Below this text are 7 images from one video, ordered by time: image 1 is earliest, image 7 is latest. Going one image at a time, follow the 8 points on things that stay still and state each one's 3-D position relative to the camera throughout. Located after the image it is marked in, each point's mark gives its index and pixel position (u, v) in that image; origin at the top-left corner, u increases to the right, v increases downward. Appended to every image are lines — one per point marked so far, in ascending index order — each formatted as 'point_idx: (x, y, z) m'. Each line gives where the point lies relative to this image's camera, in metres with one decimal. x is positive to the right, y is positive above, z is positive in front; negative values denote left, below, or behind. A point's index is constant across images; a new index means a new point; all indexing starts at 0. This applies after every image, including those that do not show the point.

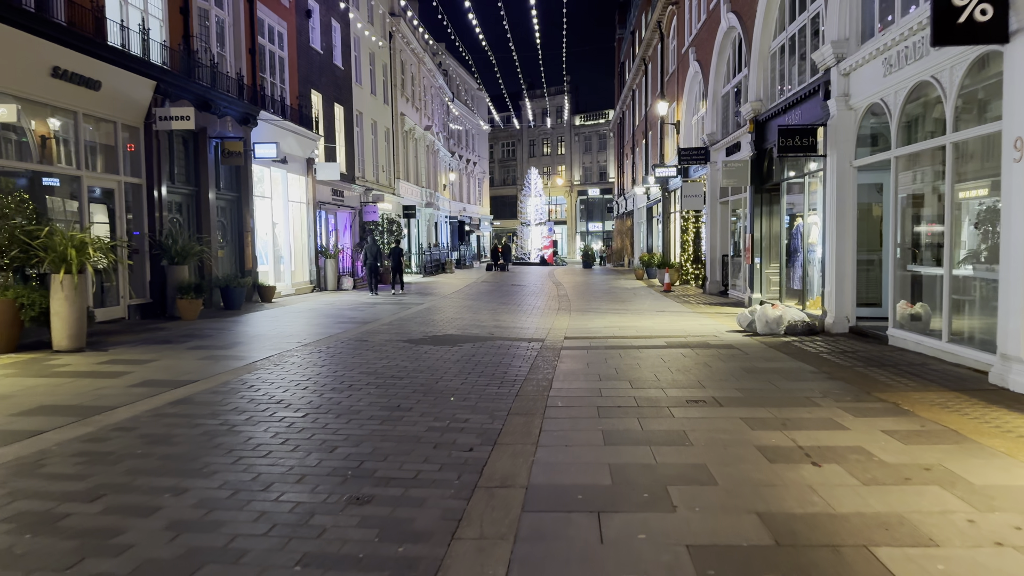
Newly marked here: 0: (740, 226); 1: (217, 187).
0: (+5.6, +1.5, +17.4) m
1: (-6.5, +2.2, +15.9) m
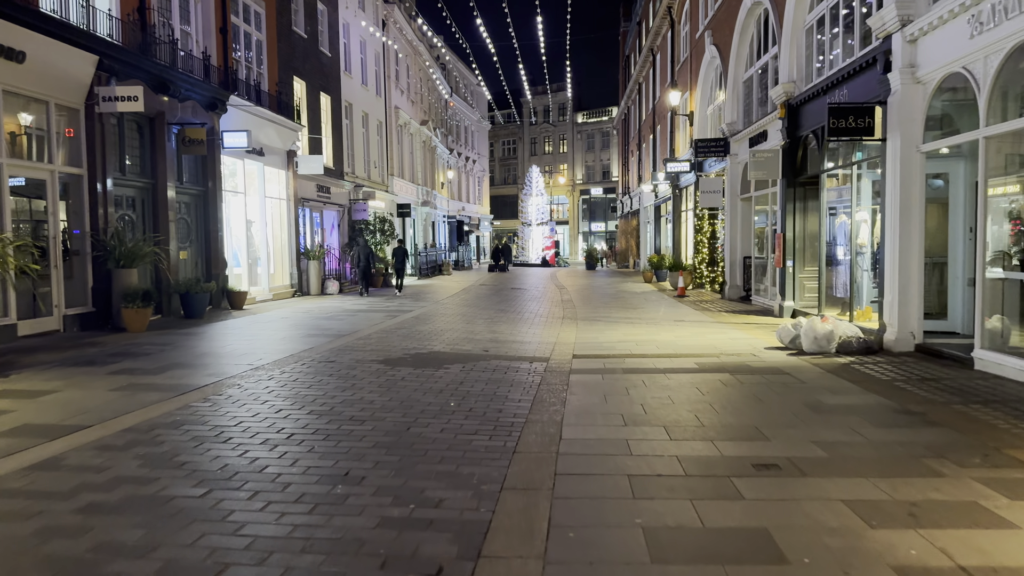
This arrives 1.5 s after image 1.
0: (+5.6, +1.4, +15.6) m
1: (-6.5, +2.1, +14.1) m
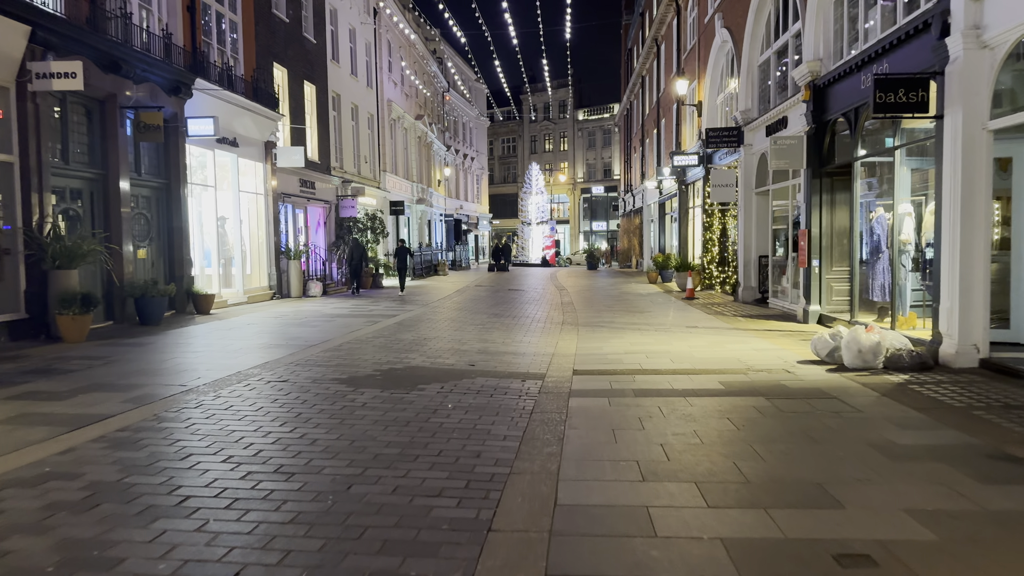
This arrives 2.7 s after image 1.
0: (+5.5, +1.3, +14.2) m
1: (-6.6, +2.0, +12.7) m
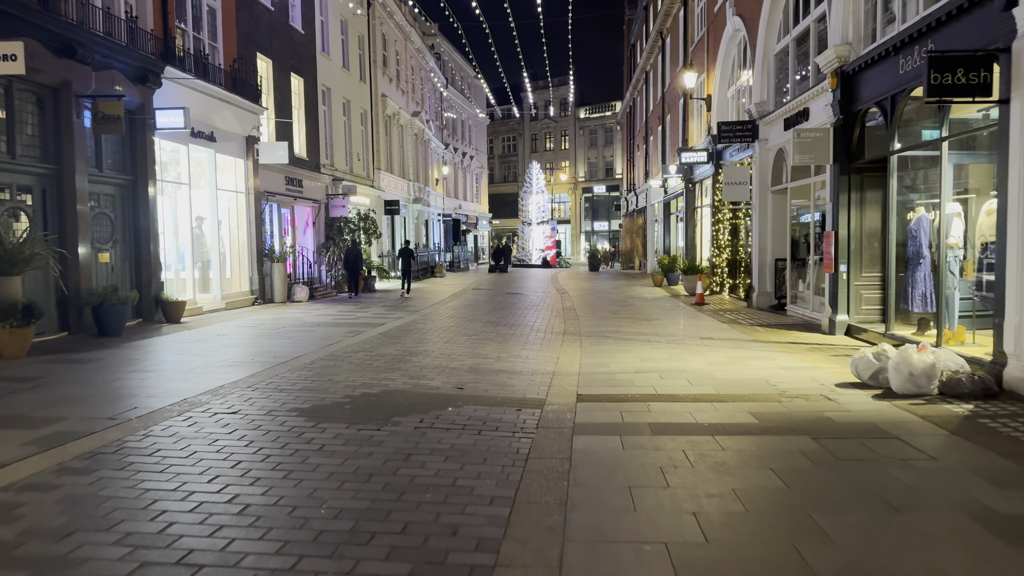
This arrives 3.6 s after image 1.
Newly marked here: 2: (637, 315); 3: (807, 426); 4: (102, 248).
0: (+5.4, +1.2, +13.0) m
1: (-6.7, +1.9, +11.6) m
2: (+2.6, -0.6, +15.1) m
3: (+2.3, -1.1, +5.7) m
4: (-6.7, +0.7, +11.8) m
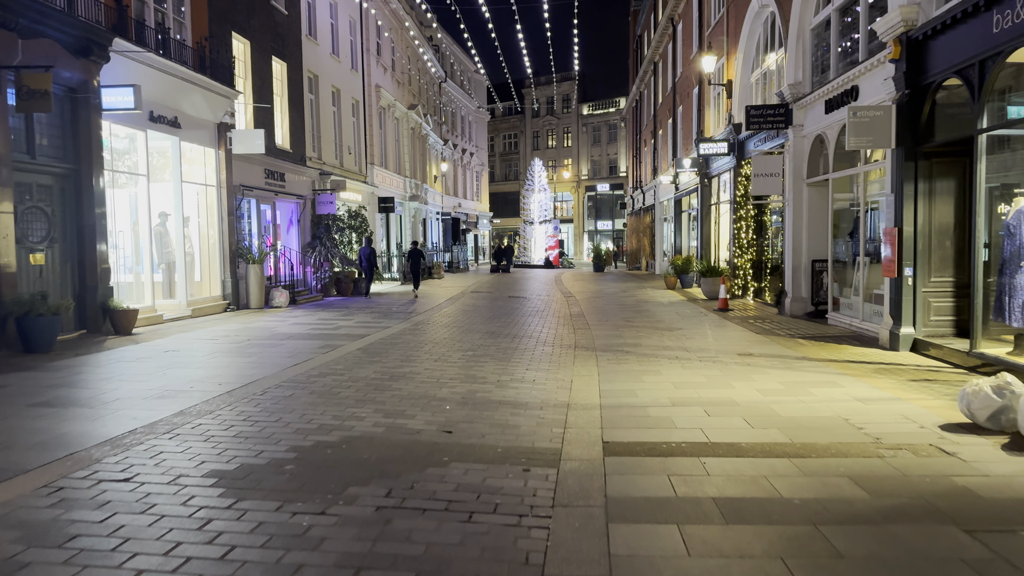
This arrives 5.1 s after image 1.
0: (+5.5, +1.1, +11.3) m
1: (-6.6, +1.8, +9.9) m
2: (+2.7, -0.7, +13.4) m
3: (+2.4, -1.2, +4.0) m
4: (-6.6, +0.6, +10.0) m
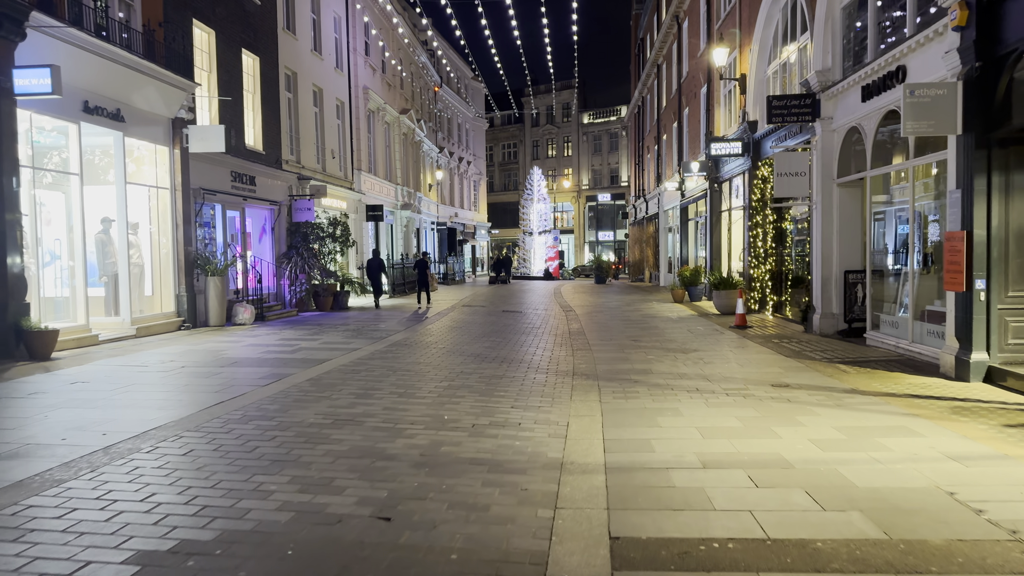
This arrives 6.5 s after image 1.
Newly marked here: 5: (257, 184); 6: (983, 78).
0: (+5.3, +0.9, +9.6) m
1: (-6.8, +1.6, +8.2) m
2: (+2.5, -0.9, +11.6) m
3: (+2.2, -1.3, +2.2) m
4: (-6.8, +0.4, +8.4) m
5: (-6.0, +2.4, +16.9) m
6: (+4.9, +2.2, +7.6) m
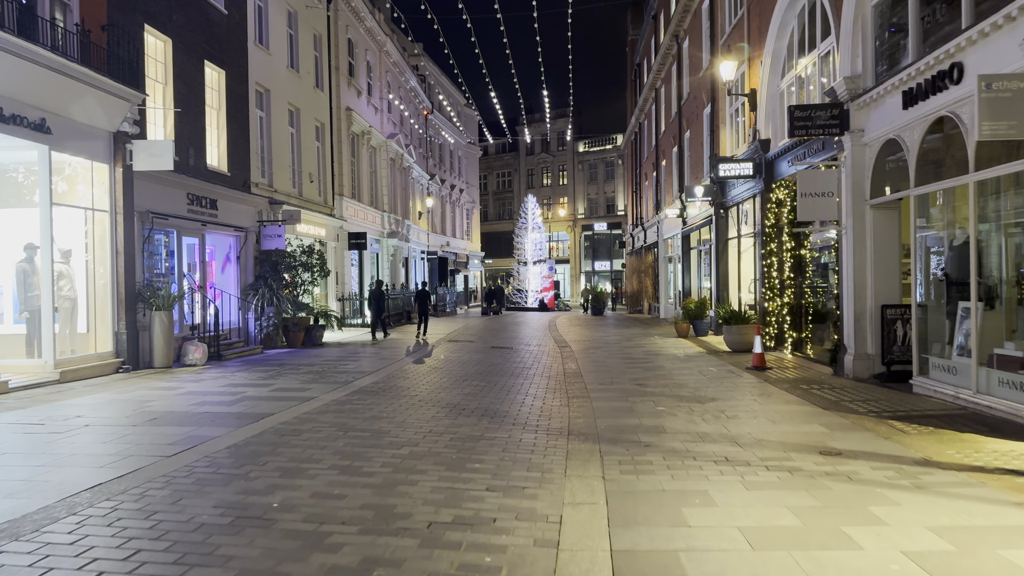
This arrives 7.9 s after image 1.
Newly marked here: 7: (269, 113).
0: (+5.1, +0.5, +8.0) m
1: (-7.0, +1.3, +6.6) m
2: (+2.3, -1.4, +10.0) m
3: (+2.0, -1.4, +0.6) m
4: (-7.0, 0.0, +6.7) m
5: (-6.2, +1.7, +15.3) m
6: (+4.7, +1.9, +6.1) m
7: (-6.2, +4.5, +18.7) m
